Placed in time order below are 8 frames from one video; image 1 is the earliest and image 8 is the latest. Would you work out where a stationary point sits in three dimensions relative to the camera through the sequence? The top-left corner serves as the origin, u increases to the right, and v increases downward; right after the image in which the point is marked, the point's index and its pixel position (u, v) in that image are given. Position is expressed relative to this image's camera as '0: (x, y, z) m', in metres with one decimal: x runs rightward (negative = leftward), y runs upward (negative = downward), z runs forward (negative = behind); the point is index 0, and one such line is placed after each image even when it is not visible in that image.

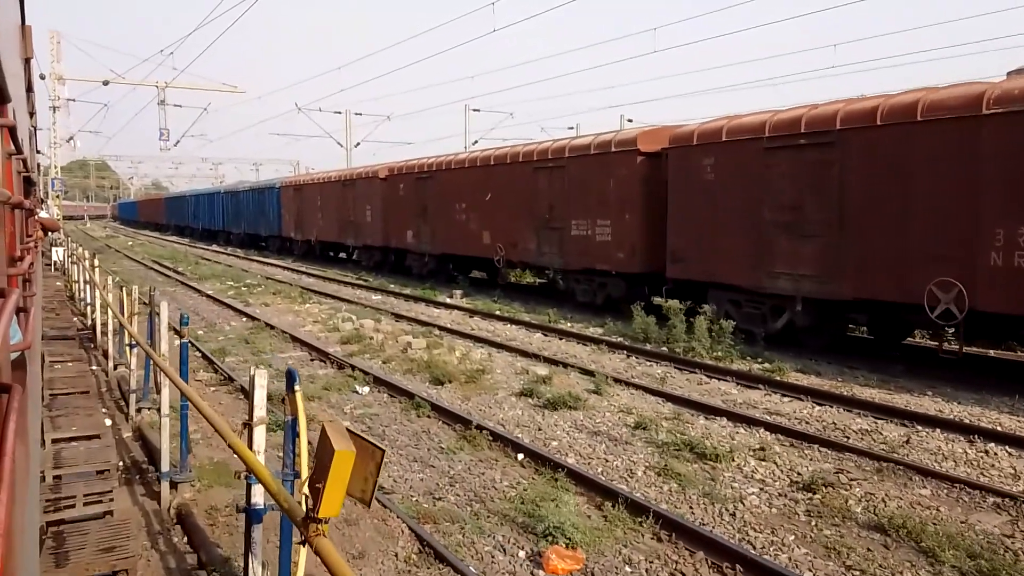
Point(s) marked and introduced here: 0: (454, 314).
0: (-1.0, -0.5, +14.5) m
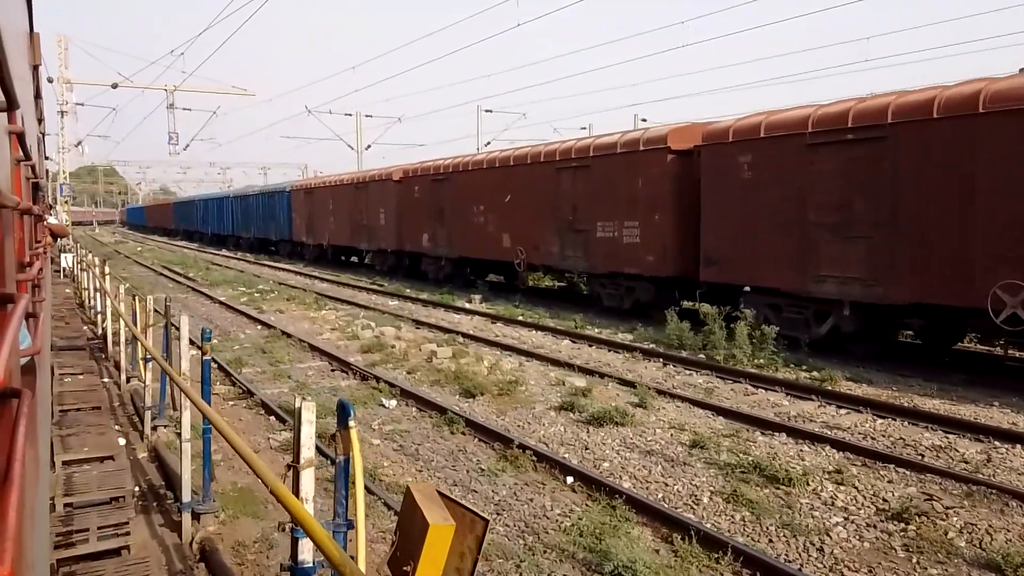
0: (-0.6, -0.6, +14.0) m
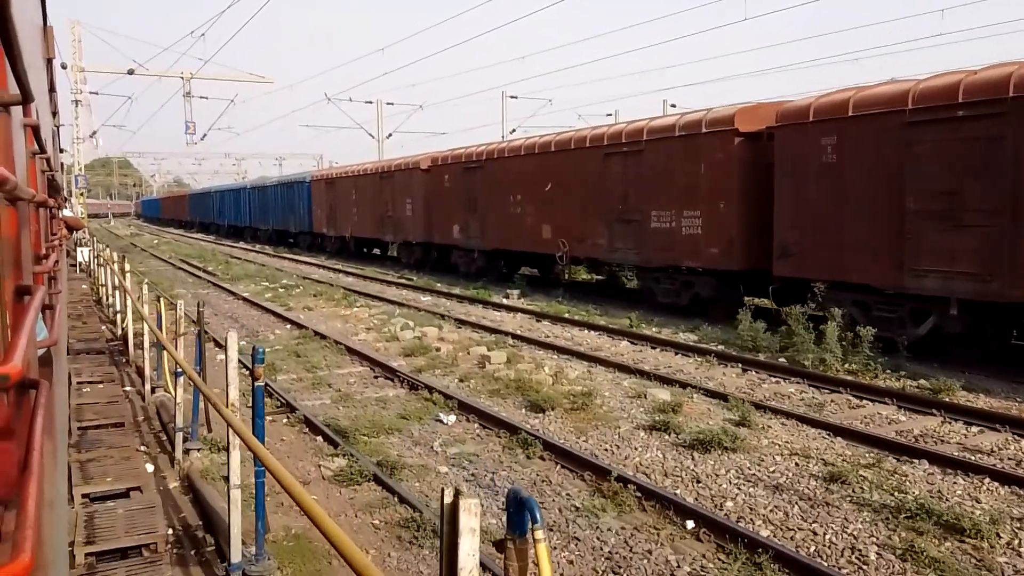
0: (+0.1, -0.5, +13.0) m
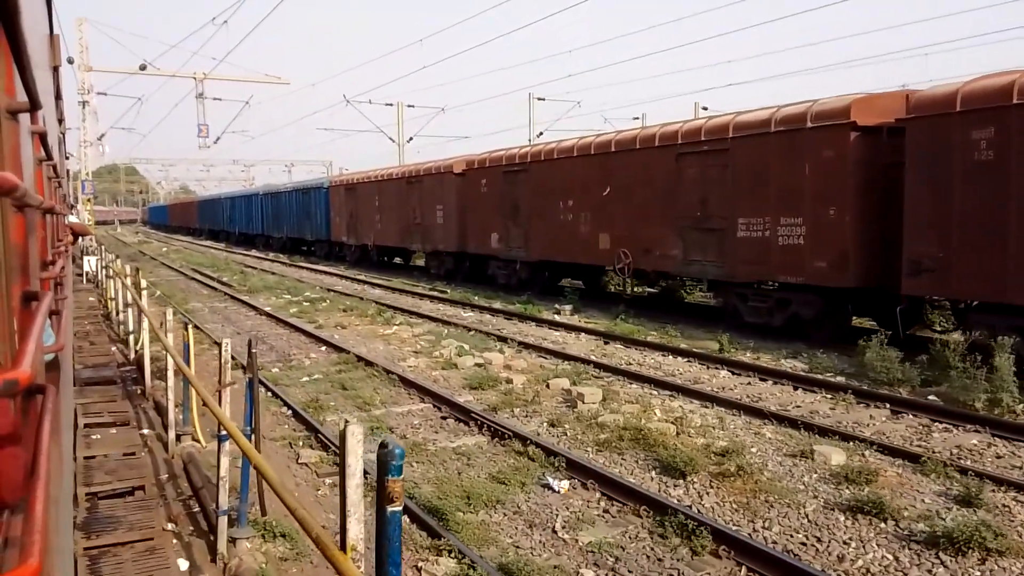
0: (+1.1, -0.8, +11.5) m
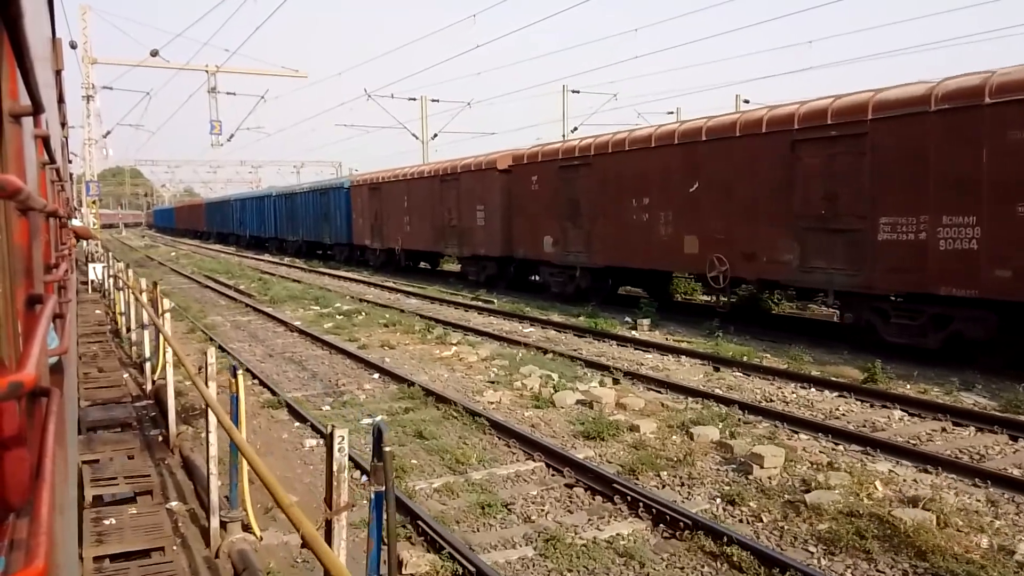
0: (+2.2, -0.9, +9.6) m
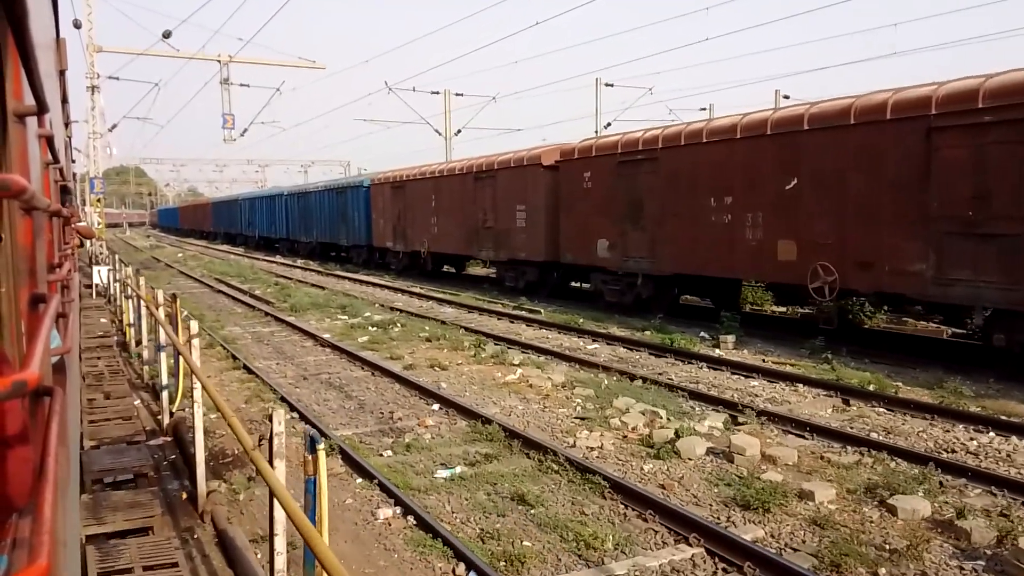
0: (+3.1, -1.1, +8.0) m
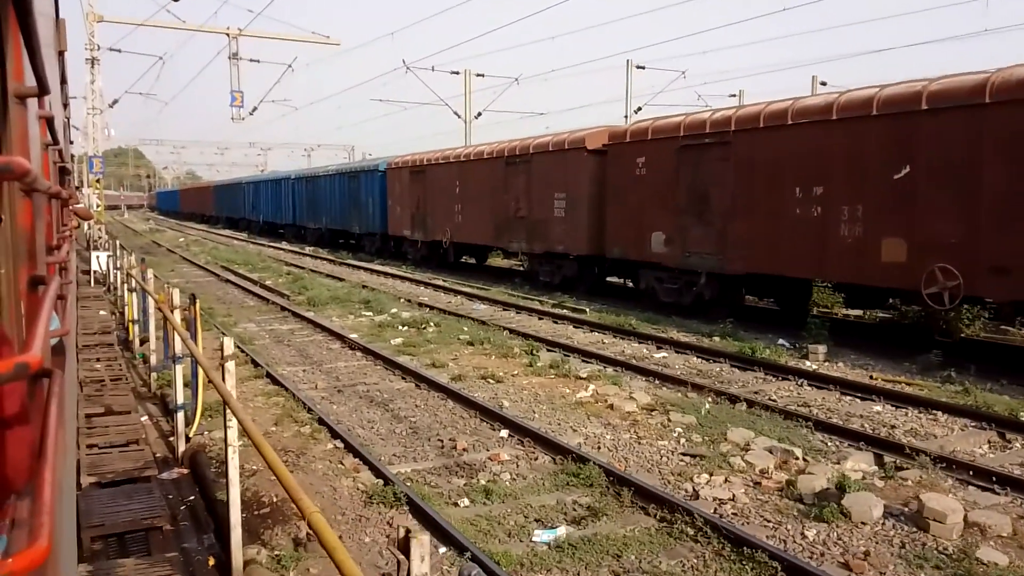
0: (+3.8, -1.2, +6.7) m
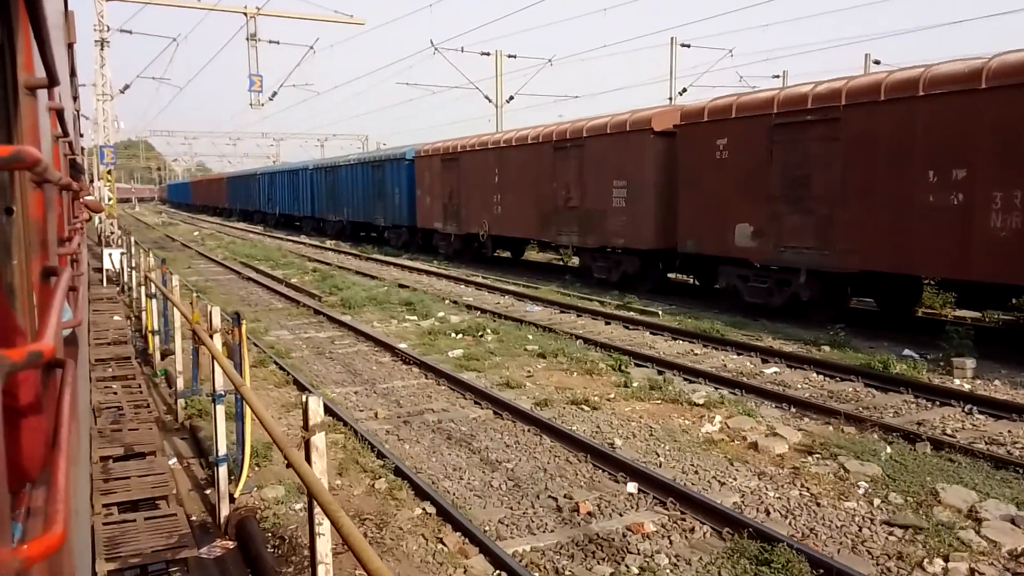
0: (+4.7, -1.2, +5.1) m
